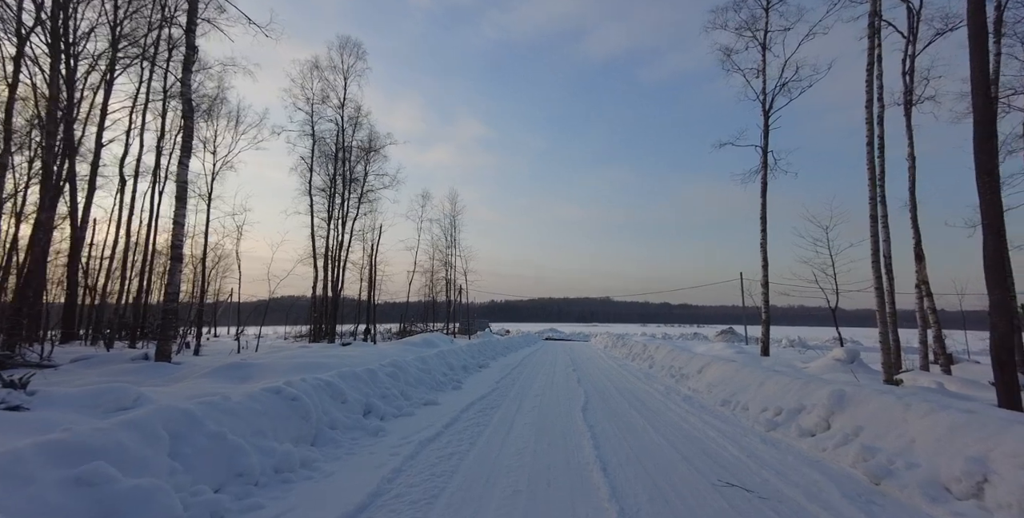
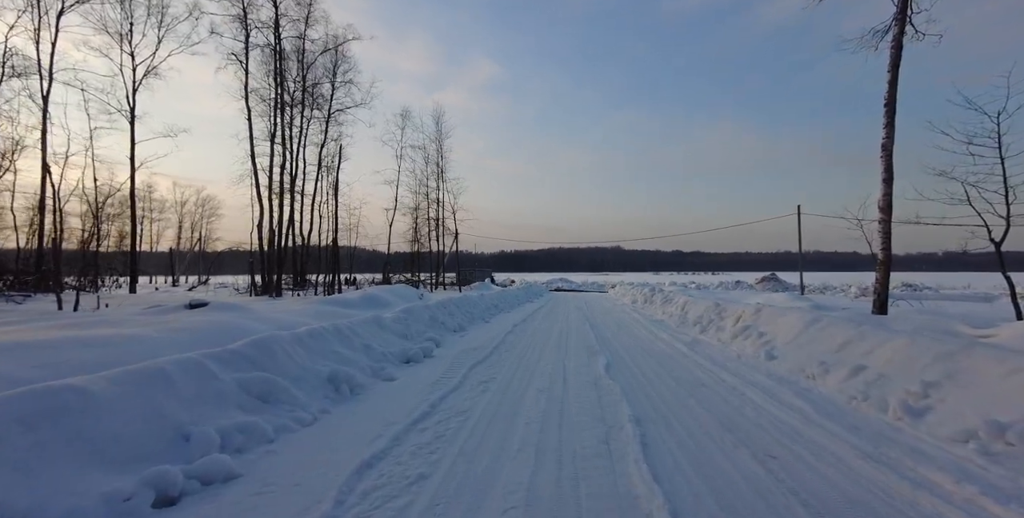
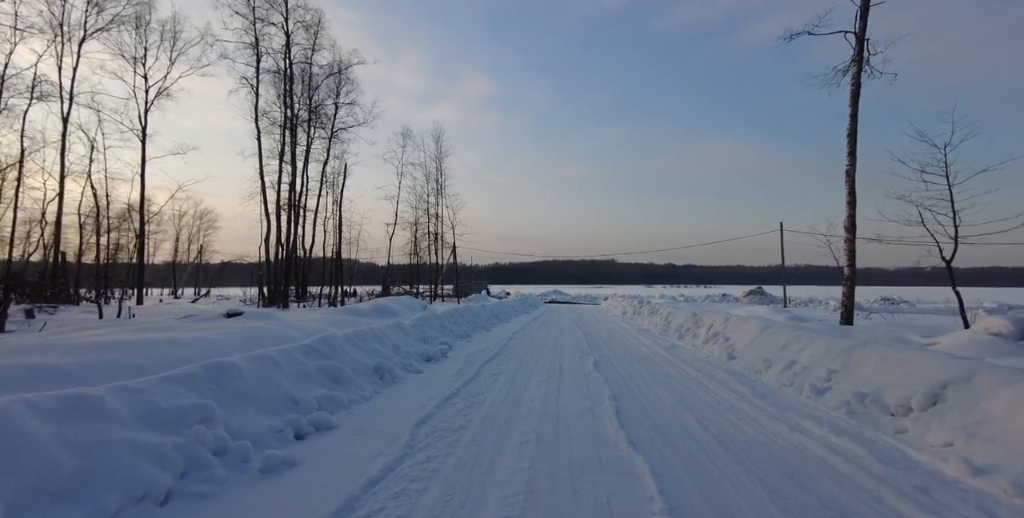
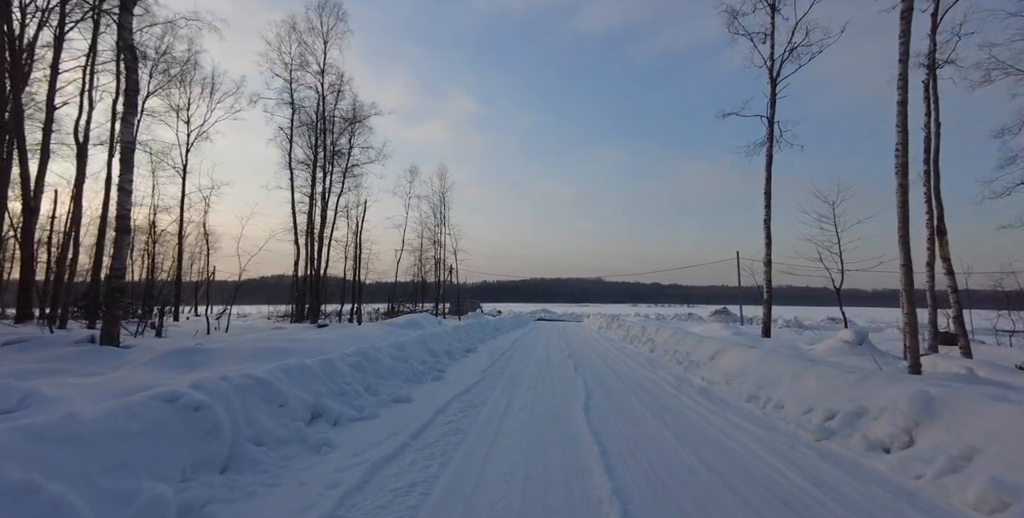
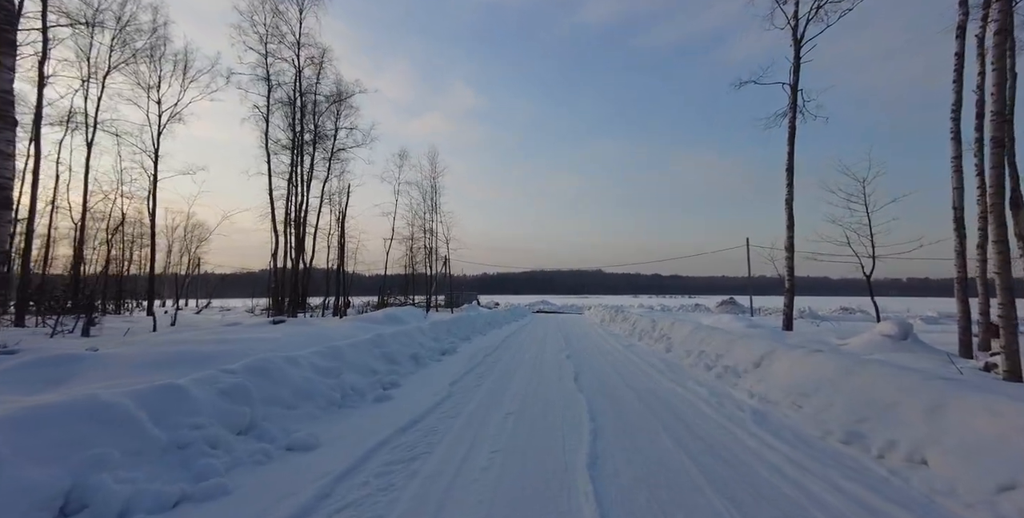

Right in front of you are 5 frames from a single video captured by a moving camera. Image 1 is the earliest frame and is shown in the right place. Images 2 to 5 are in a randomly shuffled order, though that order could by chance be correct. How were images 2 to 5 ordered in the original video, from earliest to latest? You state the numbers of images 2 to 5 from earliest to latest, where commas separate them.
4, 5, 3, 2
